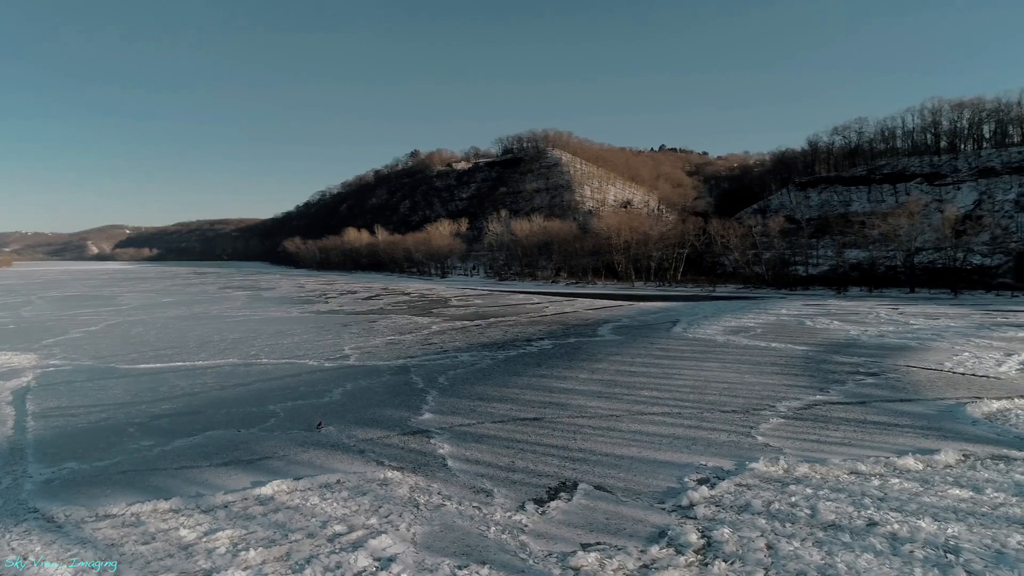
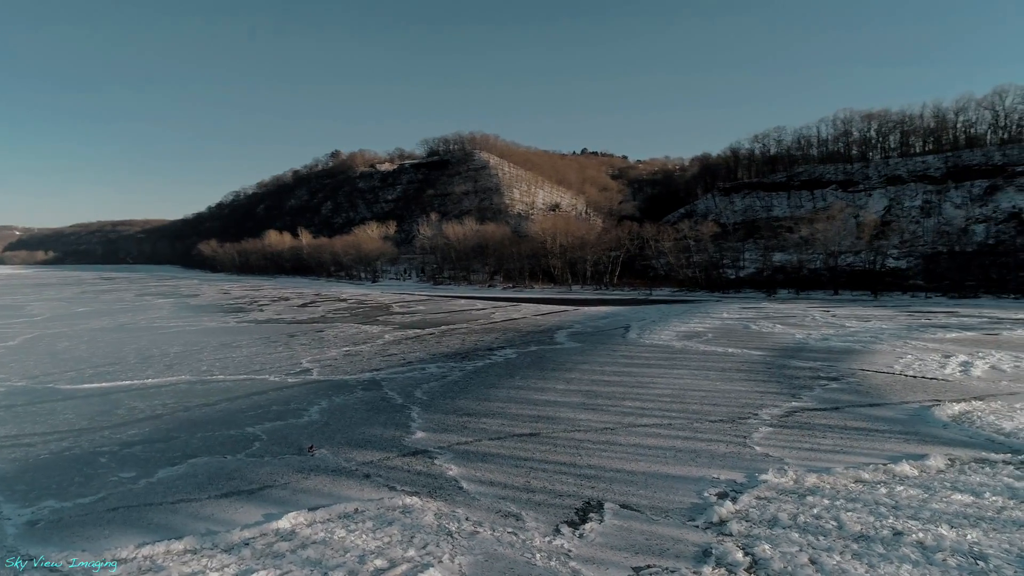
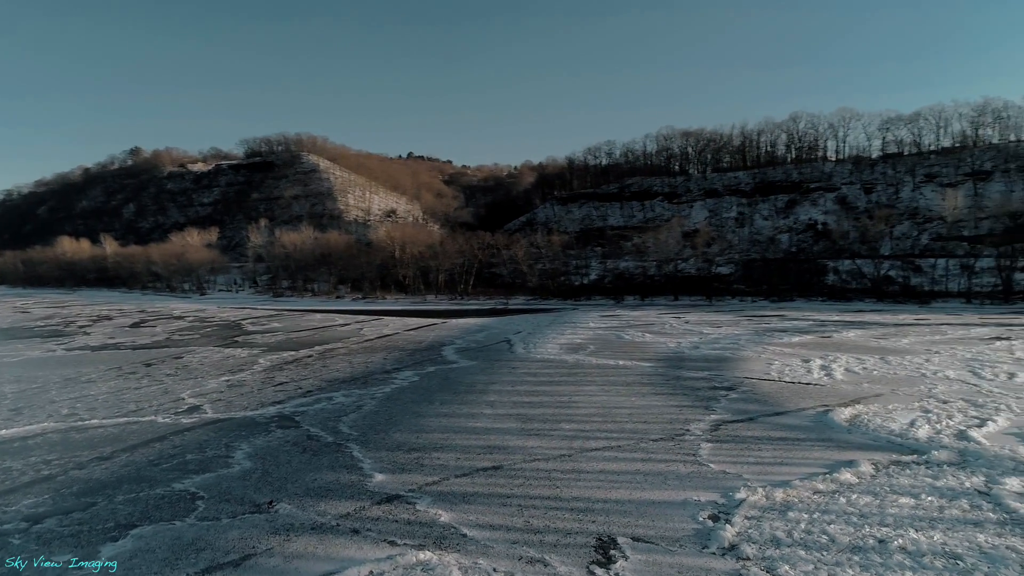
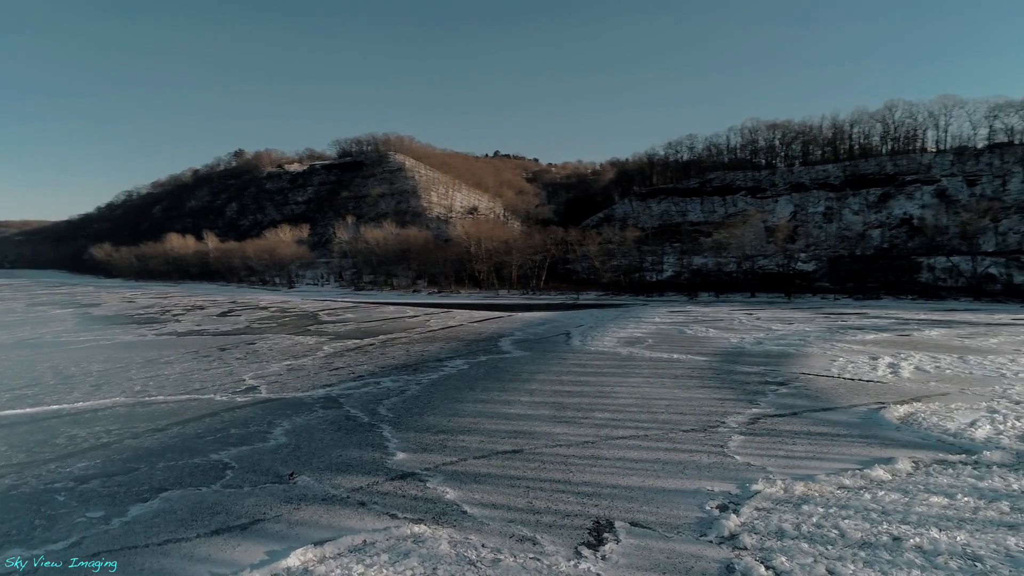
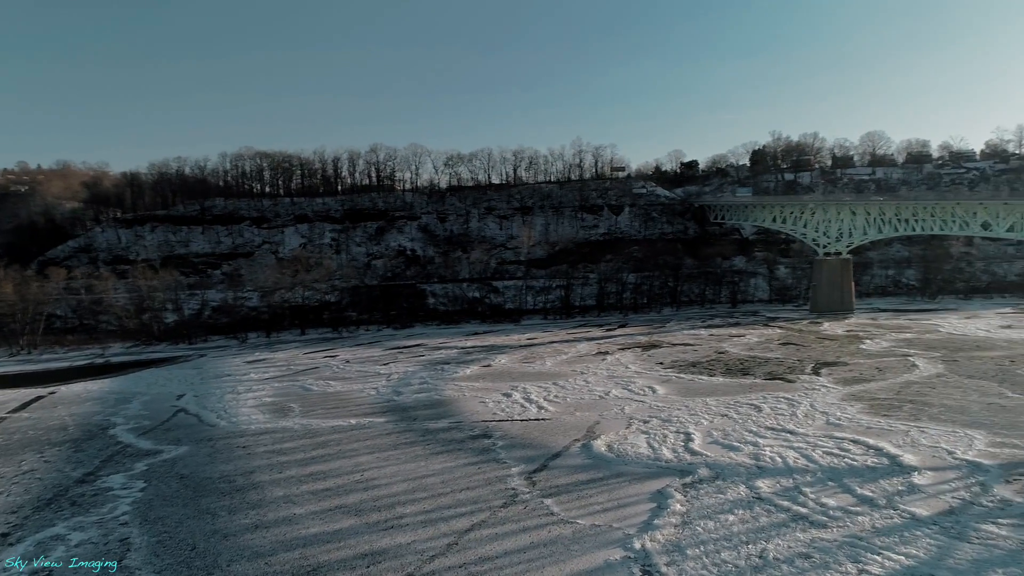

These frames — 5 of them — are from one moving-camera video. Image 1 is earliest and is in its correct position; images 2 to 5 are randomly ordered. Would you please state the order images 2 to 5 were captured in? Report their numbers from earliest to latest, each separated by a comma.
2, 4, 3, 5
